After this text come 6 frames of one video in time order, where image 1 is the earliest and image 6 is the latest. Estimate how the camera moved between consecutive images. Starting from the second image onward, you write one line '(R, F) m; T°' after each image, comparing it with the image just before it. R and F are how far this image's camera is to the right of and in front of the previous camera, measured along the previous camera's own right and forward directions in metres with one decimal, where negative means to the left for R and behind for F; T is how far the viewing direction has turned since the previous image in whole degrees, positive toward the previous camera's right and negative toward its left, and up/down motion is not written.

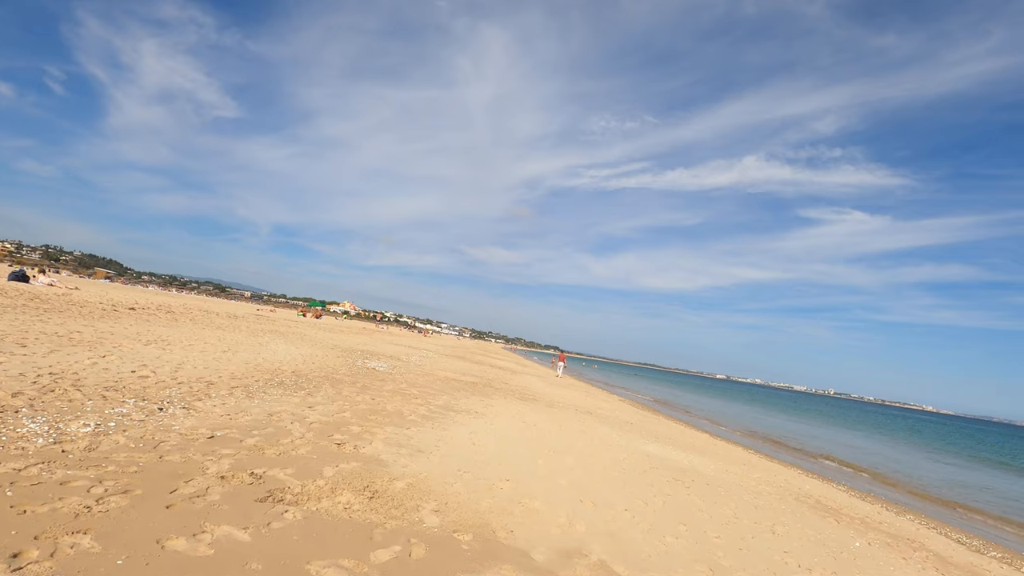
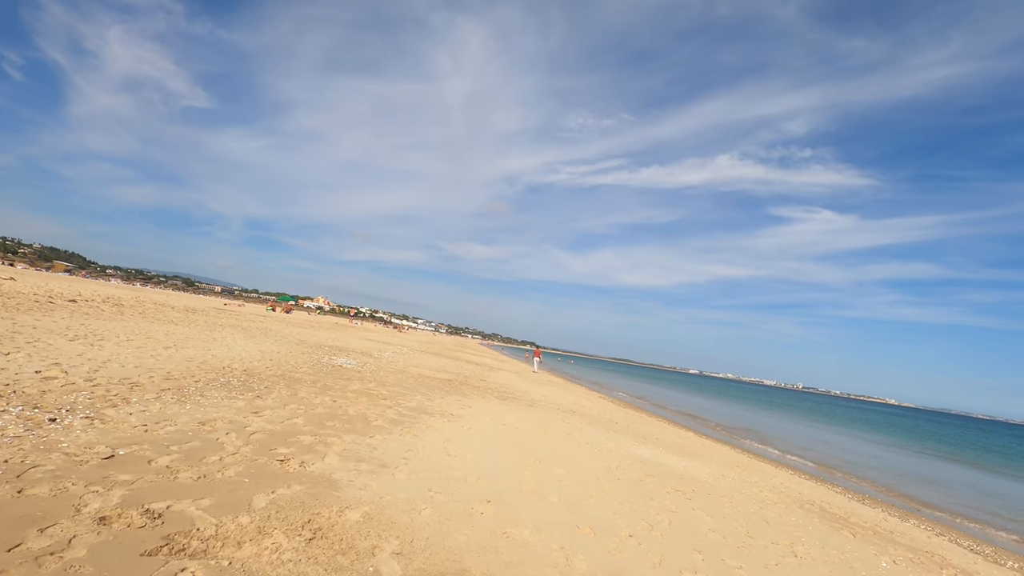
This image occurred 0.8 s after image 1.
(-0.1, +1.2) m; +3°
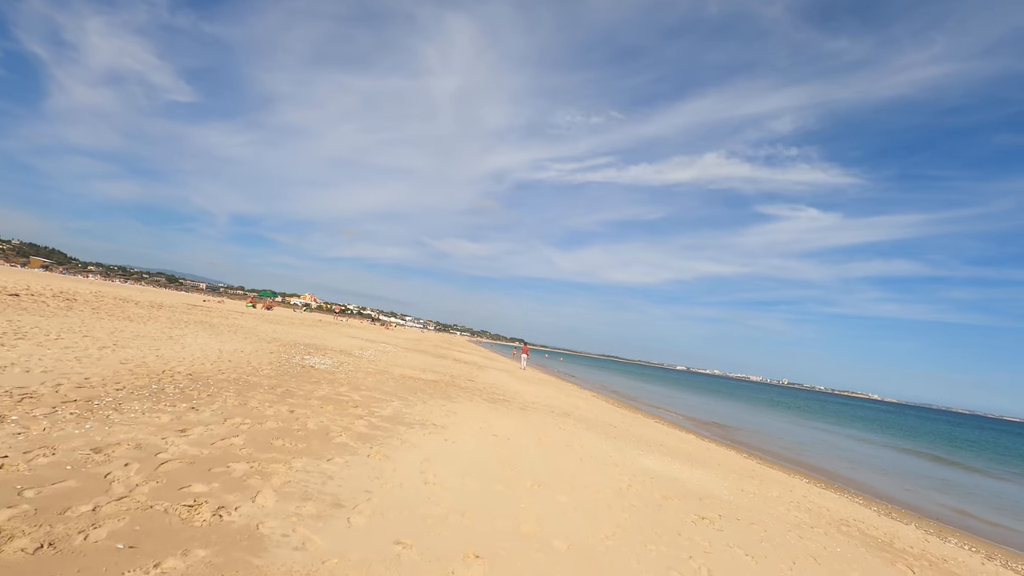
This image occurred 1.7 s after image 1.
(-0.1, +1.6) m; +2°
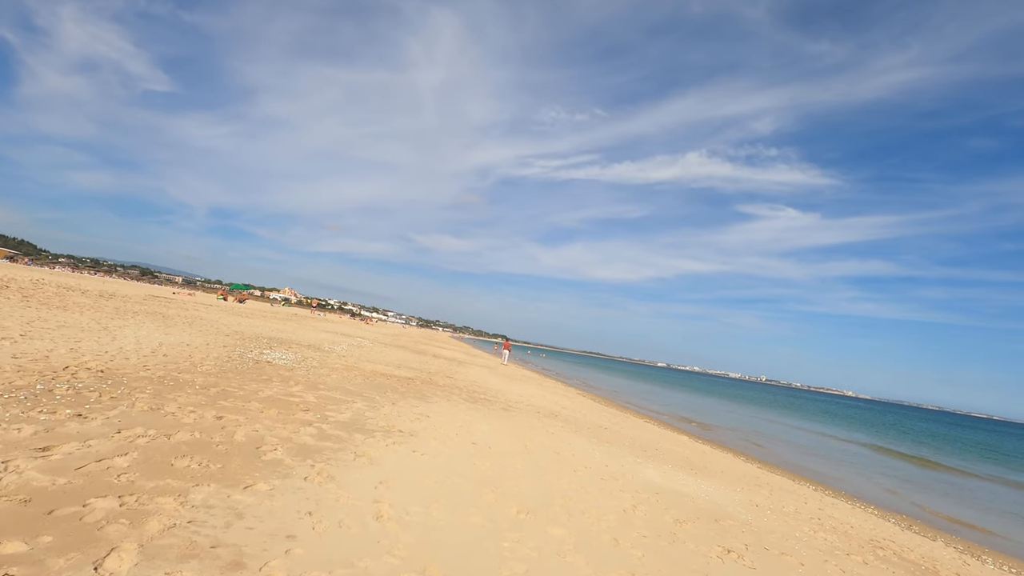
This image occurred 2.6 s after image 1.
(0.0, +1.5) m; +2°
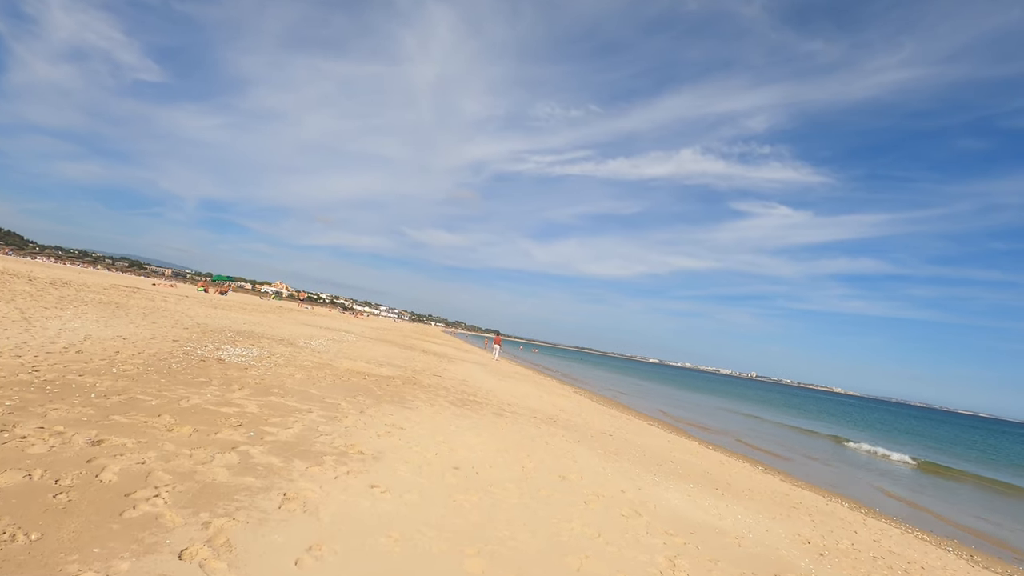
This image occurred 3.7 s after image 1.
(0.0, +1.9) m; +1°
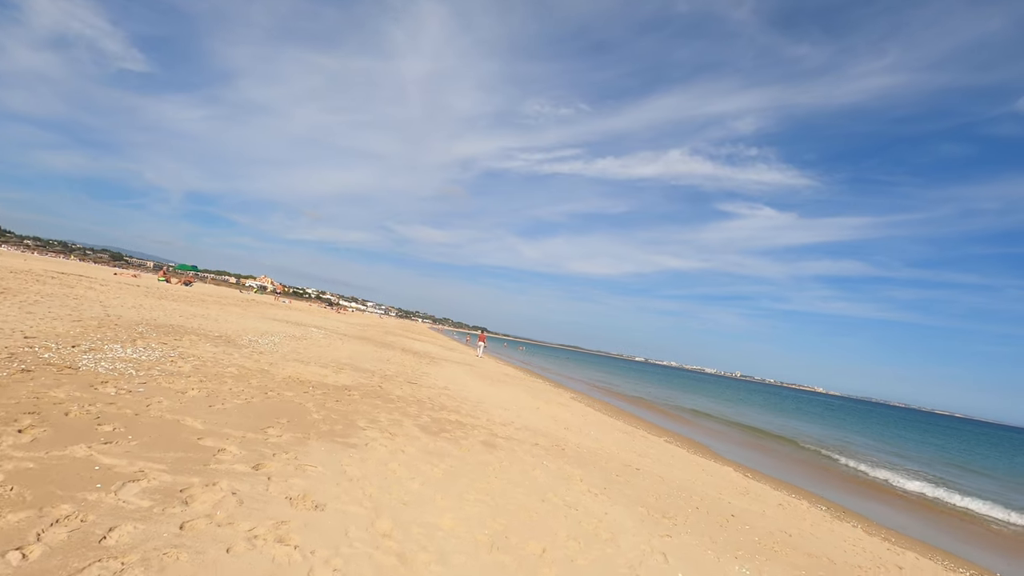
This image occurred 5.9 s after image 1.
(-0.2, +3.7) m; +2°
